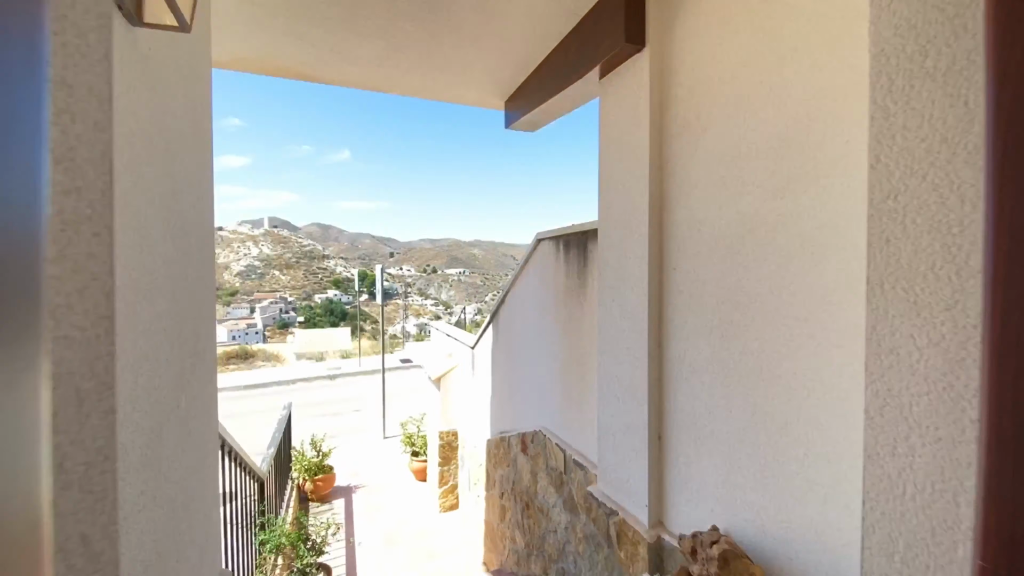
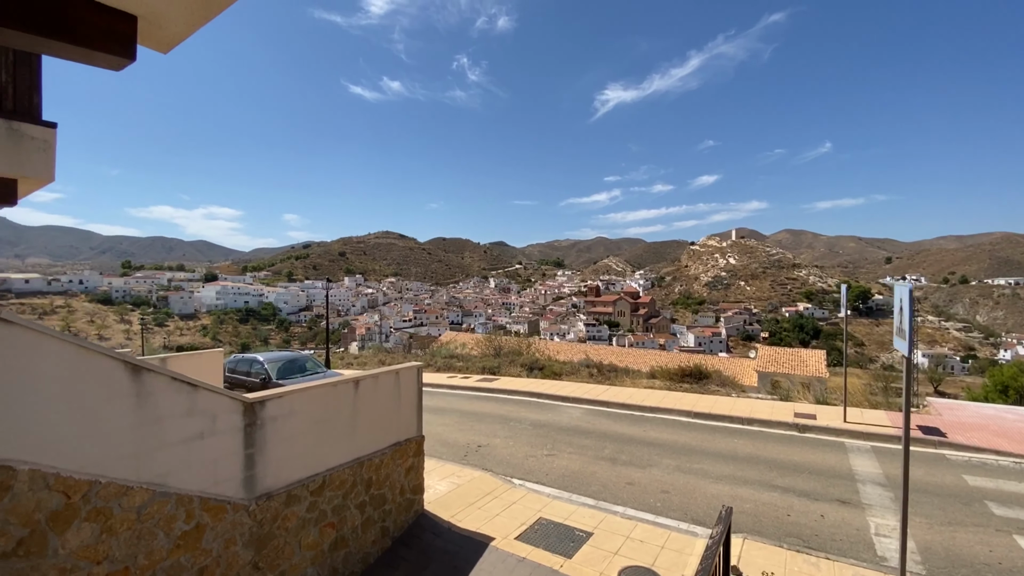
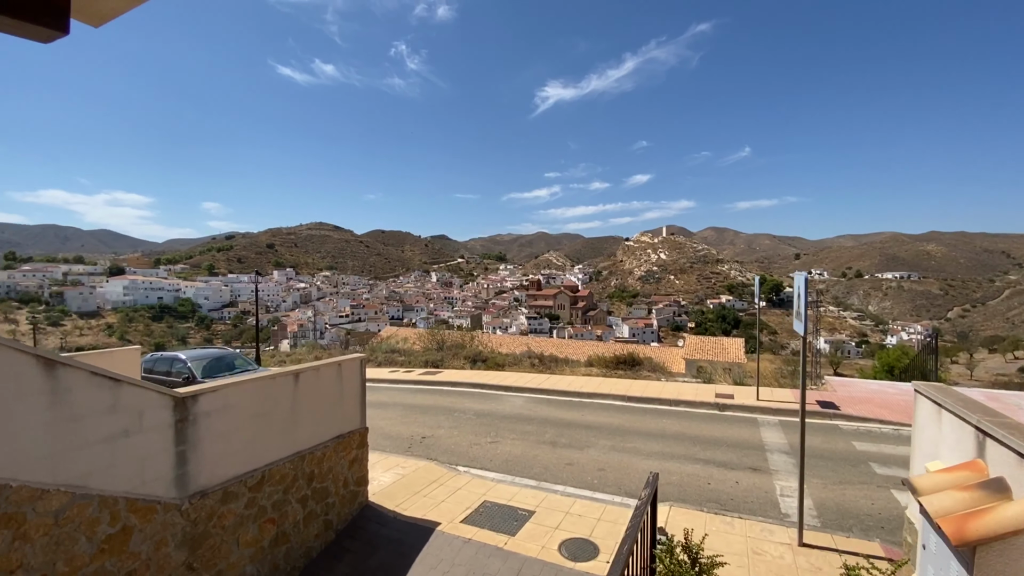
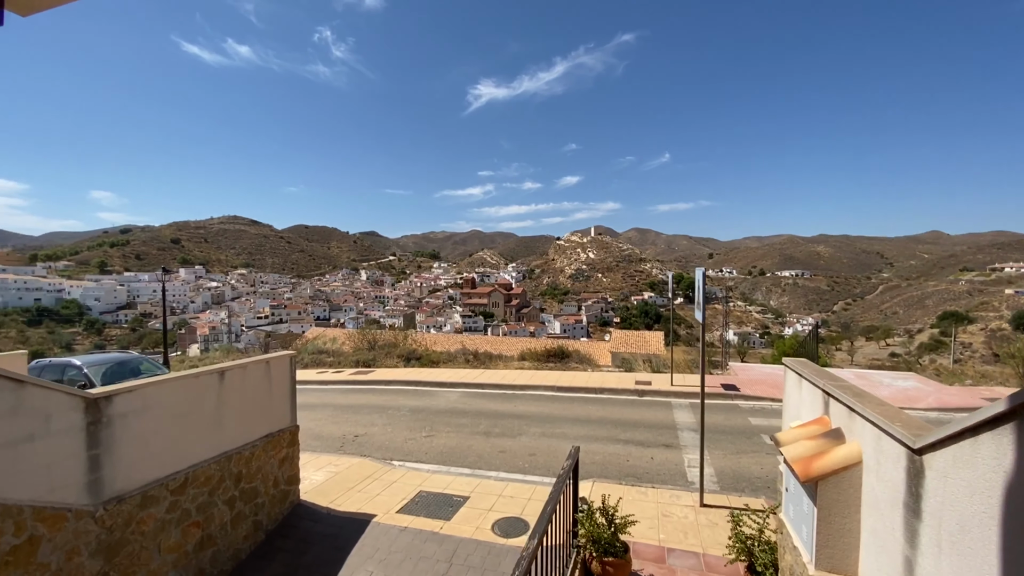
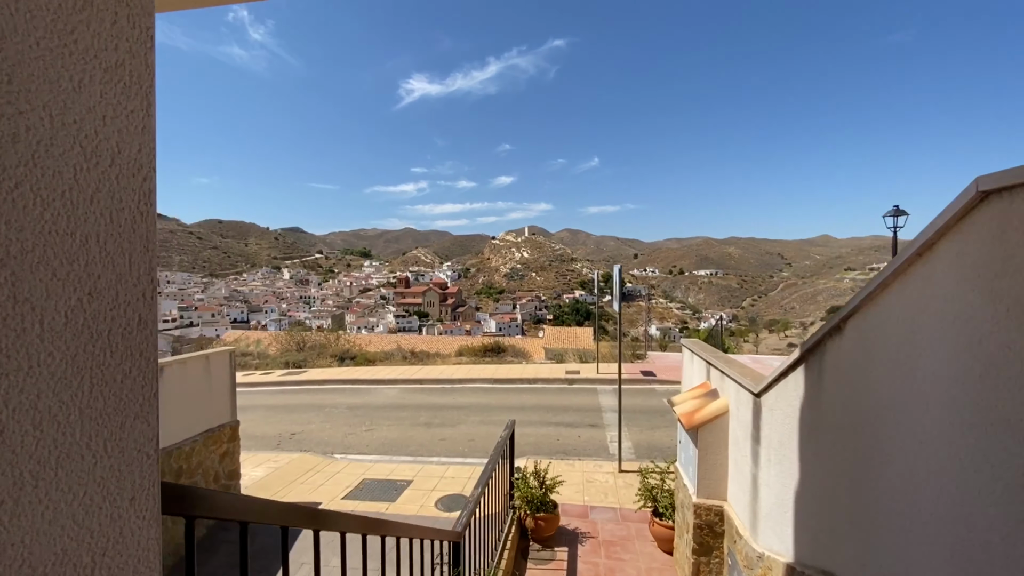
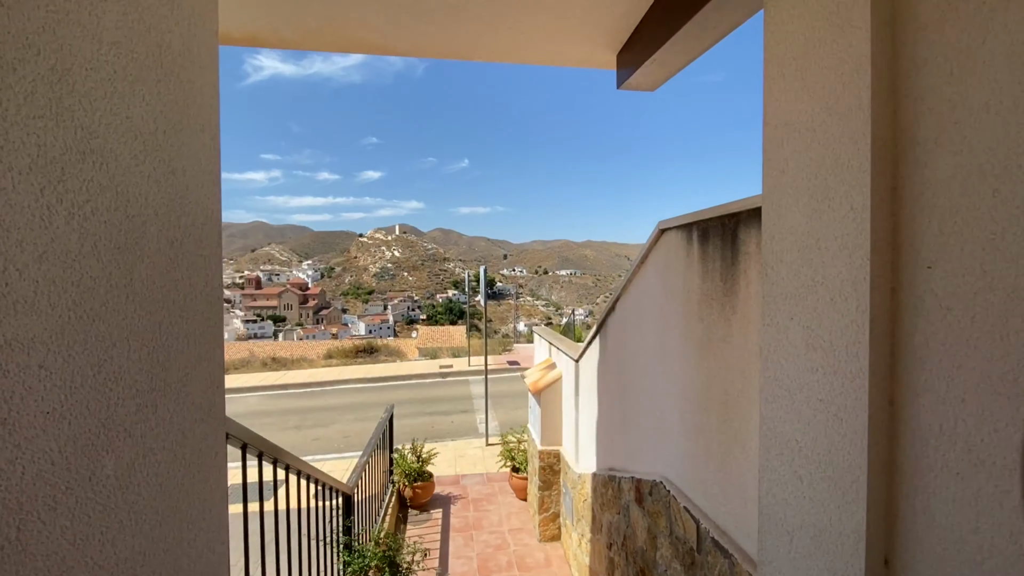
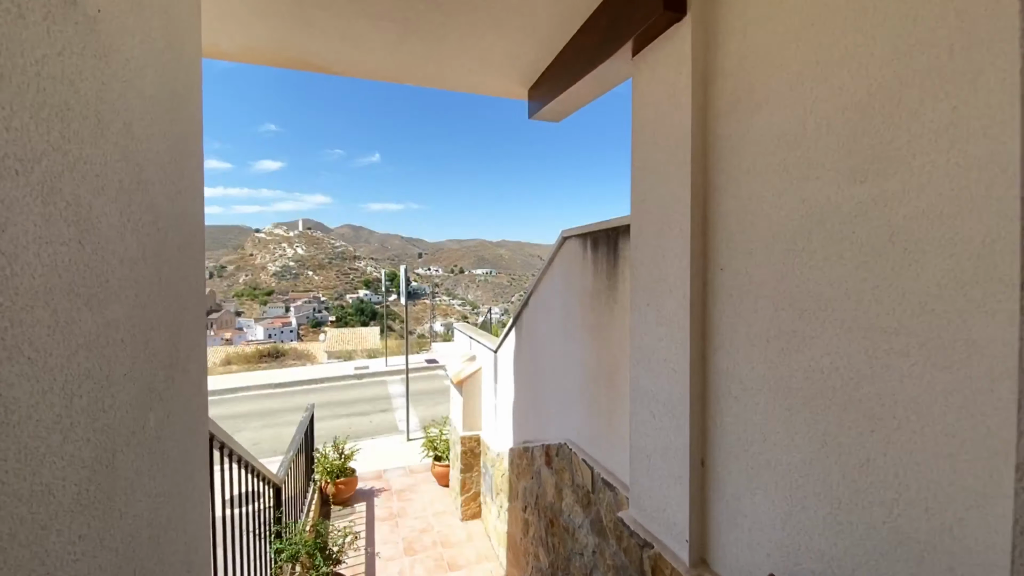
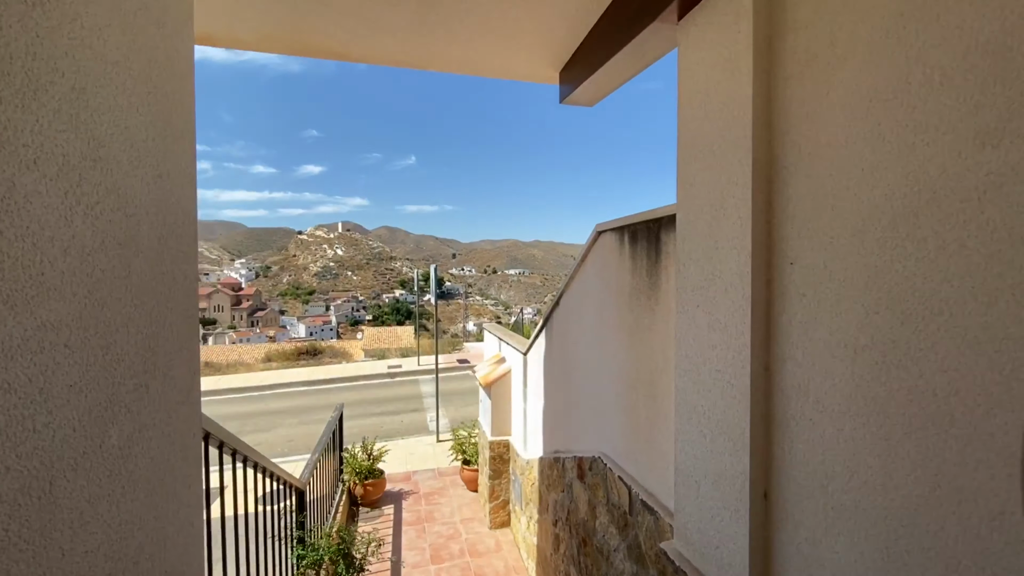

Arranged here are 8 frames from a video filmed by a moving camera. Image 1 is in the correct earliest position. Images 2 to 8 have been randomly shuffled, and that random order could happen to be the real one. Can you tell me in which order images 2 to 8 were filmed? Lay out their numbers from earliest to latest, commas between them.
7, 8, 6, 5, 4, 3, 2
